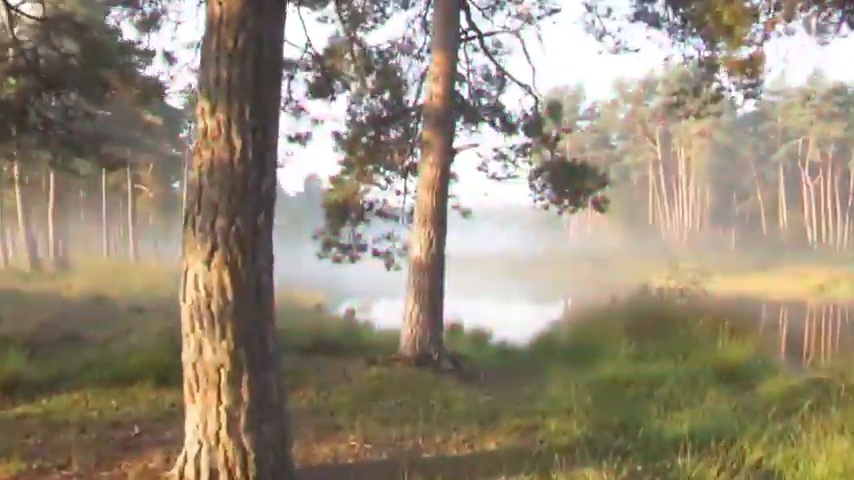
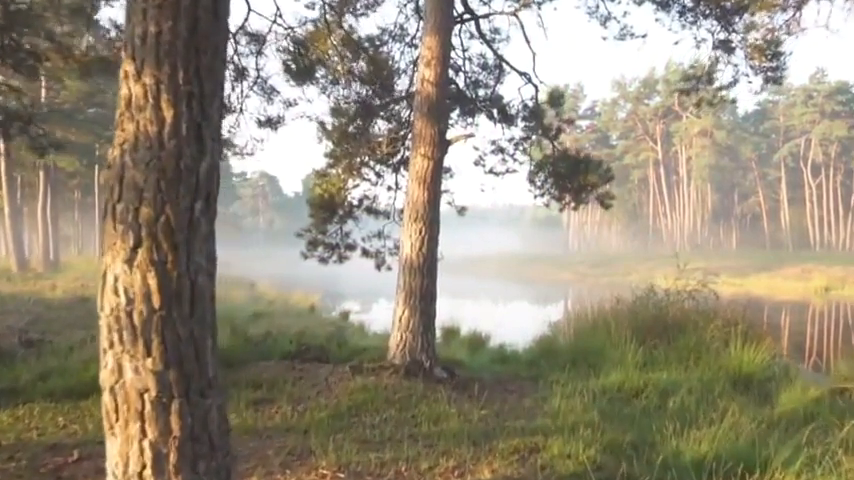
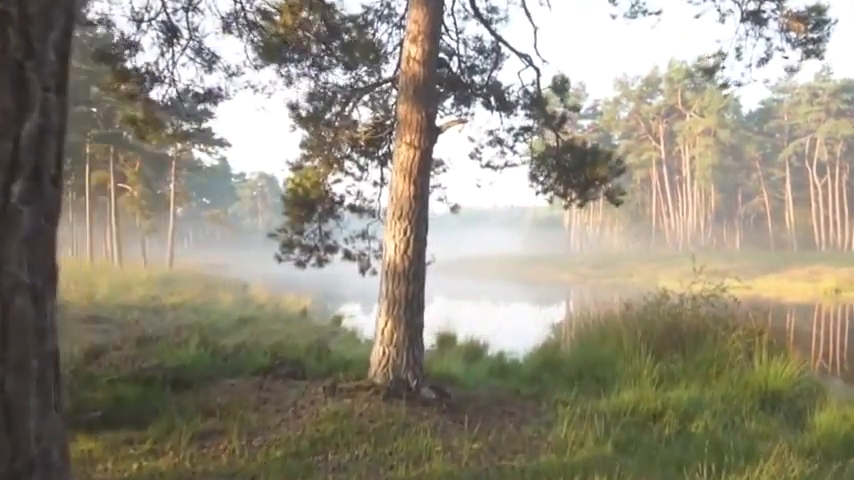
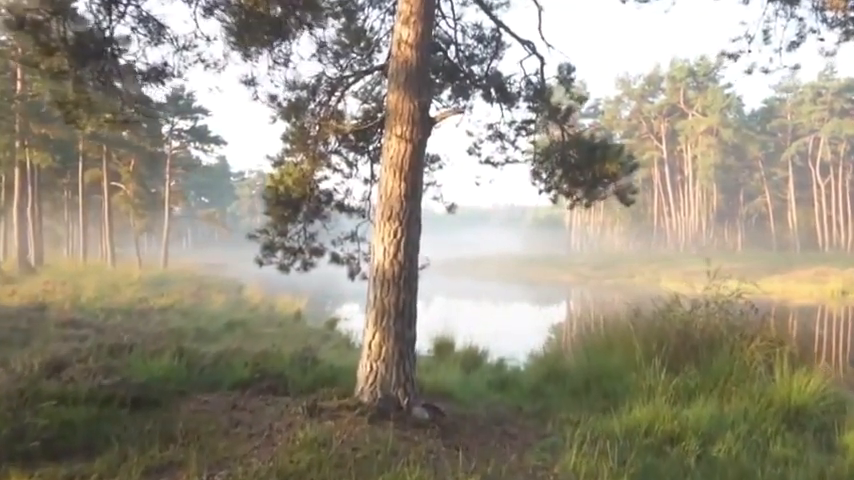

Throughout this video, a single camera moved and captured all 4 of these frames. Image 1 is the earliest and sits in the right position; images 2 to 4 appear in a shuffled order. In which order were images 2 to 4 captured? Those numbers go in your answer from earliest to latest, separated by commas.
2, 3, 4
